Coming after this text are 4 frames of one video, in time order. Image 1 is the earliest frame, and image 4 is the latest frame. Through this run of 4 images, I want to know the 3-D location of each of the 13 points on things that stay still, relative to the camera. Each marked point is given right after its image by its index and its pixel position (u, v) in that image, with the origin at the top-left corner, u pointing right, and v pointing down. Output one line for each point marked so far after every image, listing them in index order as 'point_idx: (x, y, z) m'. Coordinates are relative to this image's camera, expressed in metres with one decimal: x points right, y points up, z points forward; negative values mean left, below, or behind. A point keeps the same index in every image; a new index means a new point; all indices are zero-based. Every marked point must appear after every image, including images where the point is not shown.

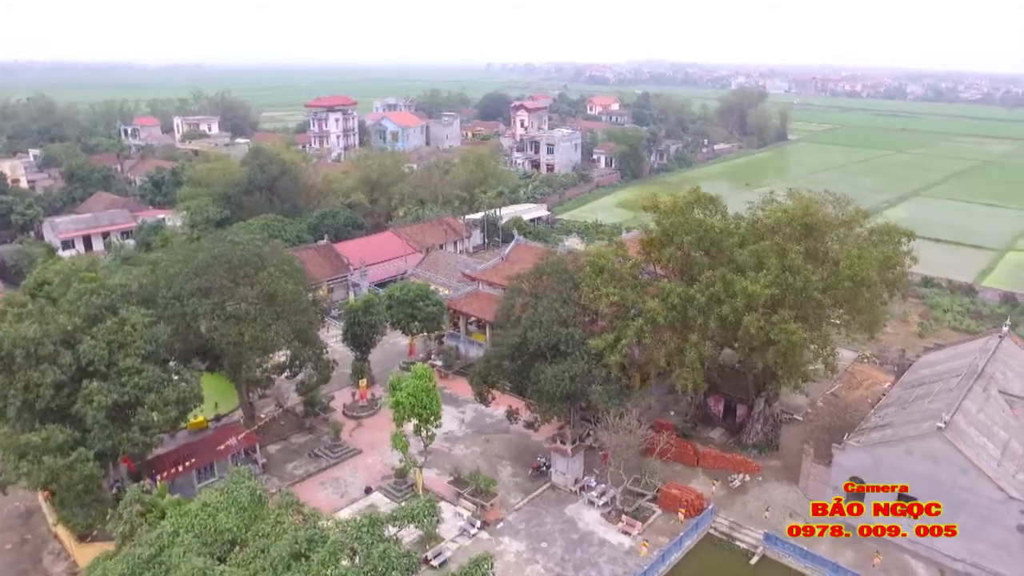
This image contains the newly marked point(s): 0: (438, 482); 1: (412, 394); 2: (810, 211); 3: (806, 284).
0: (-1.9, -5.1, +18.4) m
1: (-2.3, -2.5, +16.8) m
2: (+7.3, +1.8, +17.1) m
3: (+6.9, +0.1, +16.2) m
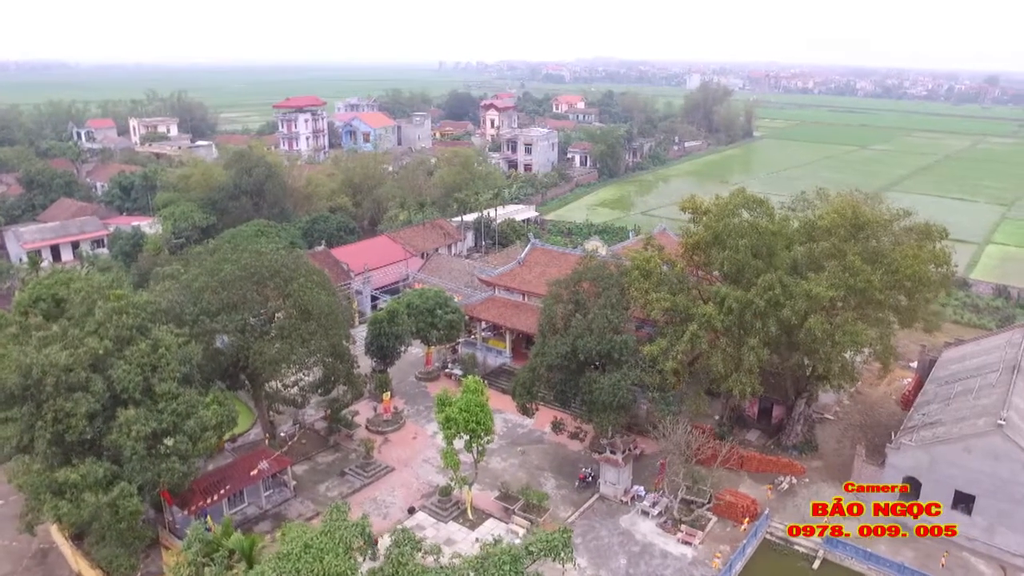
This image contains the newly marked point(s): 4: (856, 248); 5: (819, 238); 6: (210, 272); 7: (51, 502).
0: (-0.7, -5.3, +17.8) m
1: (-1.1, -2.7, +16.1) m
2: (+8.4, +1.8, +17.0) m
3: (+8.1, +0.1, +16.1) m
4: (+8.2, +0.9, +16.7) m
5: (+7.4, +1.2, +17.0) m
6: (-7.4, +0.4, +17.3) m
7: (-8.6, -4.0, +13.2) m
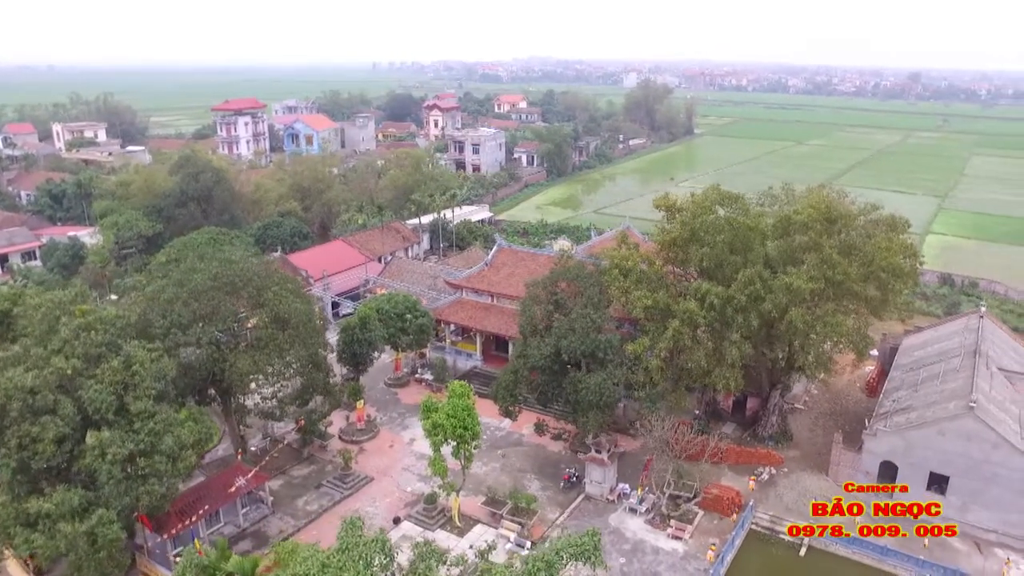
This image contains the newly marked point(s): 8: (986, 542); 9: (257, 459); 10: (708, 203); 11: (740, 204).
0: (-1.0, -5.4, +17.5) m
1: (-1.3, -2.8, +15.8) m
2: (+7.9, +2.0, +17.5) m
3: (+7.8, +0.3, +16.6) m
4: (+7.7, +1.1, +17.1) m
5: (+6.9, +1.4, +17.4) m
6: (-7.8, +0.1, +16.5) m
7: (-8.5, -4.3, +12.3) m
8: (+10.6, -5.7, +15.8) m
9: (-7.0, -4.7, +19.4) m
10: (+4.9, +2.2, +17.8) m
11: (+5.8, +2.2, +18.0) m
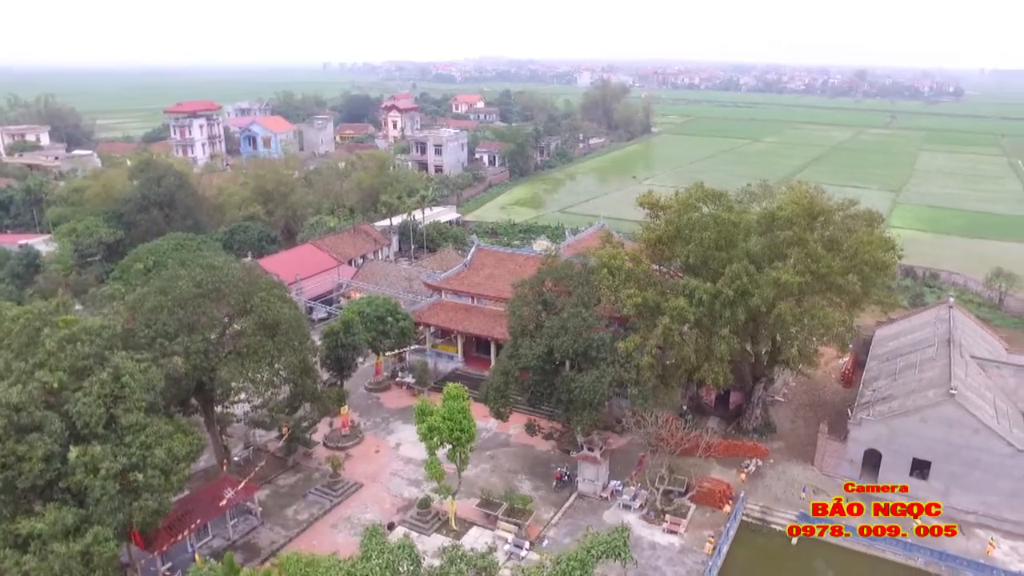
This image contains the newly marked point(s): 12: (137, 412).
0: (-1.1, -5.4, +17.4) m
1: (-1.4, -2.9, +15.7) m
2: (+7.6, +2.2, +17.9) m
3: (+7.5, +0.4, +17.0) m
4: (+7.5, +1.3, +17.5) m
5: (+6.7, +1.5, +17.7) m
6: (-8.0, -0.1, +15.9) m
7: (-8.3, -4.5, +11.7) m
8: (+10.6, -5.5, +16.4) m
9: (-7.3, -4.9, +18.9) m
10: (+4.6, +2.3, +18.0) m
11: (+5.5, +2.3, +18.3) m
12: (-7.0, -2.3, +13.1) m
